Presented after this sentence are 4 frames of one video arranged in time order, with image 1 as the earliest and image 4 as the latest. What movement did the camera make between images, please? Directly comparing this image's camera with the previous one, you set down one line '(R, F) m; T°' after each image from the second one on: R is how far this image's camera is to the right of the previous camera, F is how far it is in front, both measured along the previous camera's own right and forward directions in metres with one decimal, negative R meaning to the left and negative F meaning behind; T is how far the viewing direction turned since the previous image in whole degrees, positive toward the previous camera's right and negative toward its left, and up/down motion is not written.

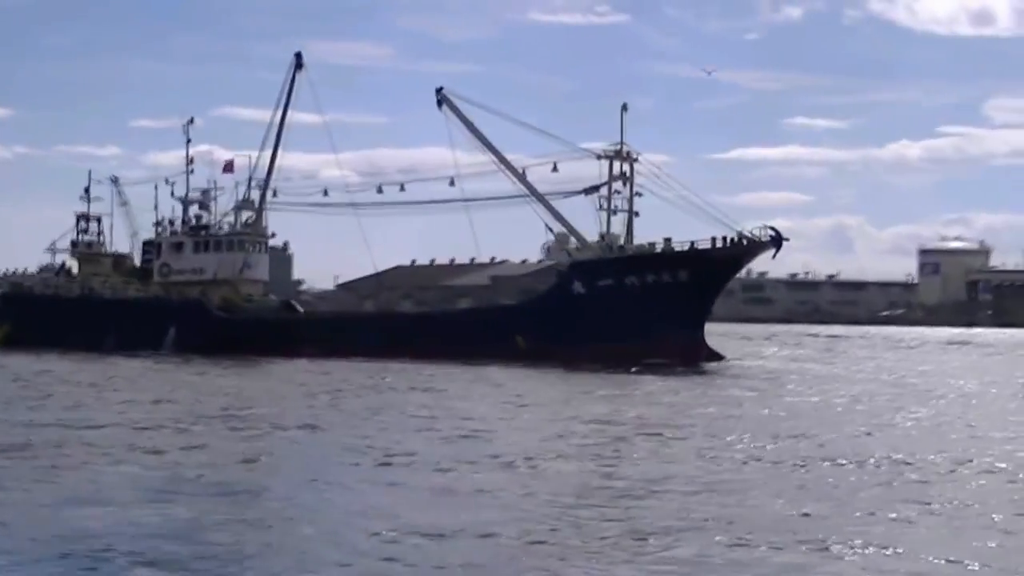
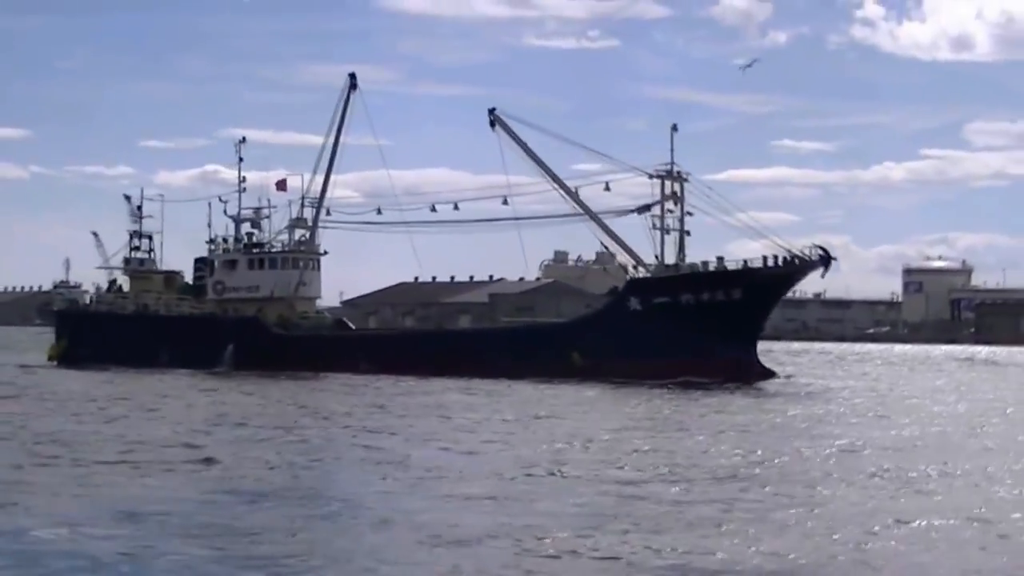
(-0.9, -0.2) m; +3°
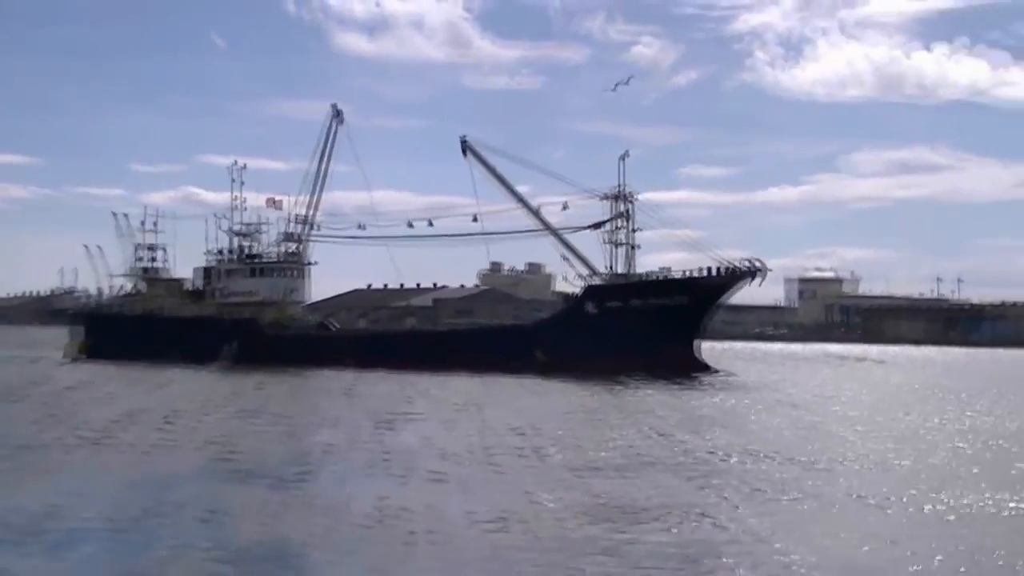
(-0.5, -1.7) m; +5°
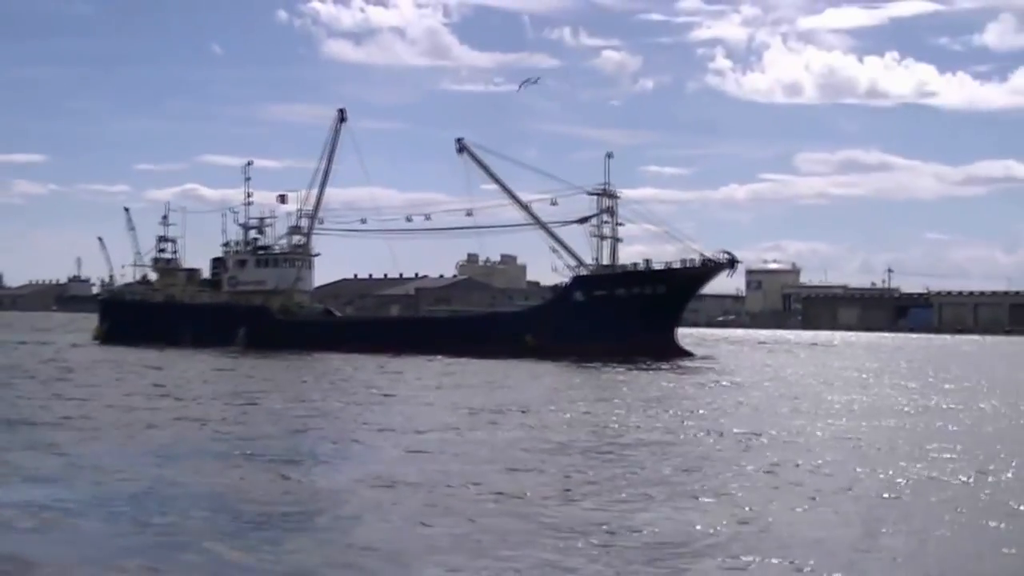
(-0.4, -1.1) m; +2°
